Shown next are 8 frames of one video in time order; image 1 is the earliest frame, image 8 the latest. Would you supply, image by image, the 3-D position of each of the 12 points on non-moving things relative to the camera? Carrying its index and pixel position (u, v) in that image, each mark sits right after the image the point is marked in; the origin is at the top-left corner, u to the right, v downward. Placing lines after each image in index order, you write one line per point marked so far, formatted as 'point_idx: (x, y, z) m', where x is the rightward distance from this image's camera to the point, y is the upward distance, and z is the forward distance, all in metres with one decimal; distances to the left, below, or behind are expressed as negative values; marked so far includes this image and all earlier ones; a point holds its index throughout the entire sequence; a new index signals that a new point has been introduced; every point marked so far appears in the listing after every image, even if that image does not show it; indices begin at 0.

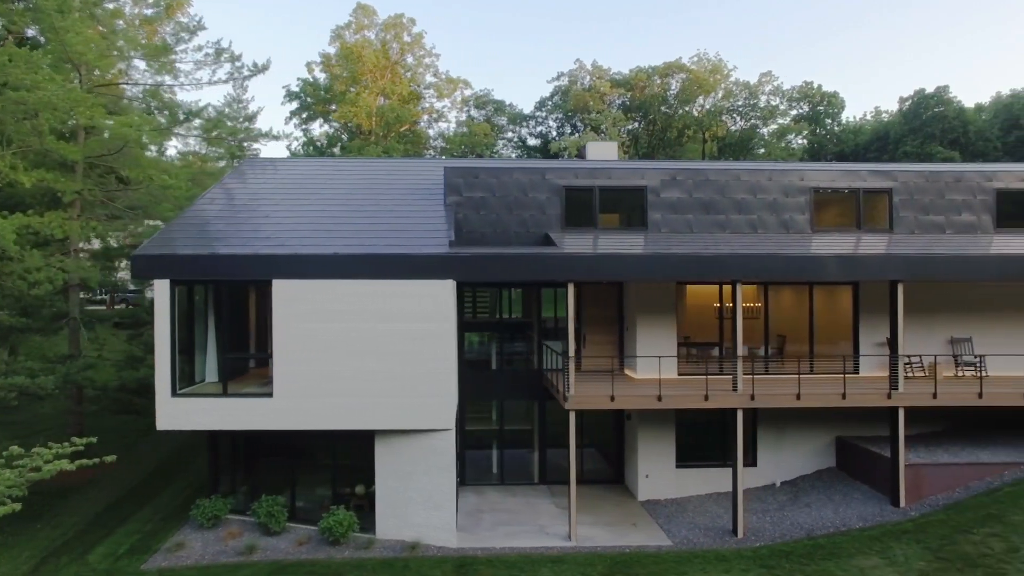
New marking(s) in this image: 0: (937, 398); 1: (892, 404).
0: (+5.6, -1.4, +11.8) m
1: (+5.0, -1.5, +11.7) m
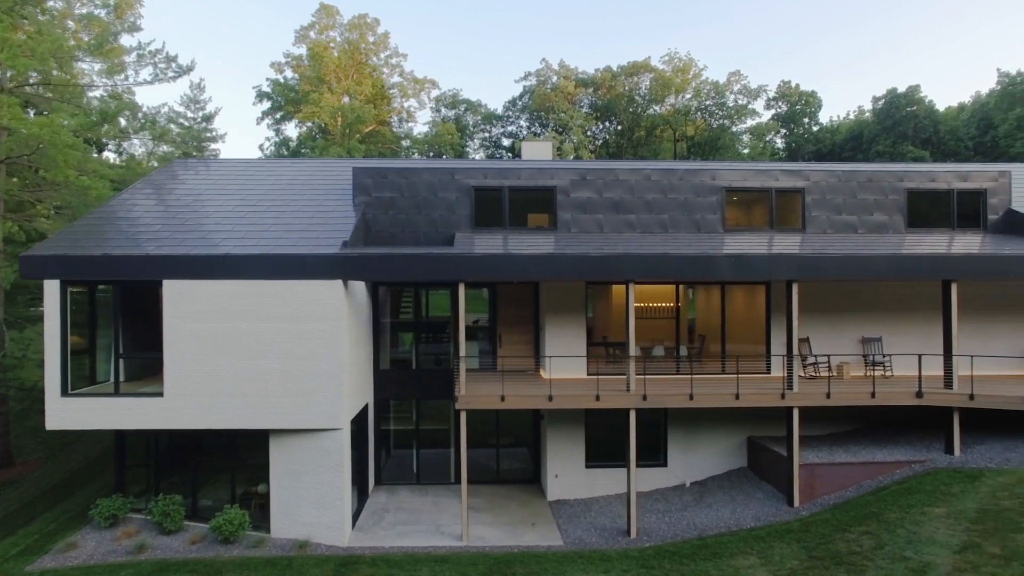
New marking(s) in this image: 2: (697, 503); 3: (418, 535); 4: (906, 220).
0: (+4.2, -1.4, +11.8) m
1: (+3.6, -1.5, +11.8) m
2: (+2.7, -3.1, +13.0) m
3: (-1.3, -3.3, +12.1) m
4: (+6.3, +1.1, +14.4) m
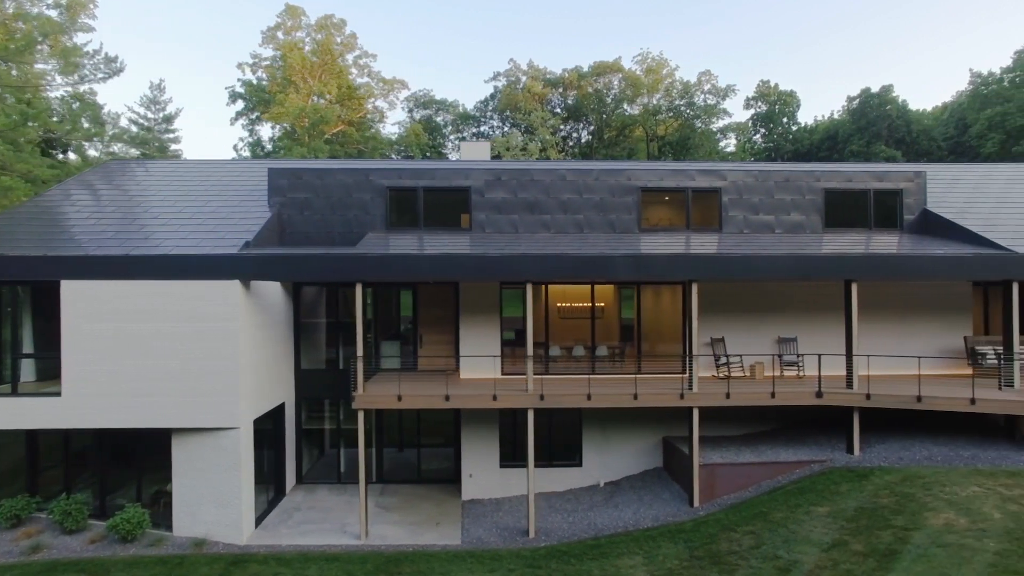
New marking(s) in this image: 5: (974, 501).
0: (+2.9, -1.4, +11.8) m
1: (+2.3, -1.5, +11.8) m
2: (+1.3, -3.1, +13.0) m
3: (-2.6, -3.3, +12.1) m
4: (+5.0, +1.1, +14.4) m
5: (+4.9, -2.3, +9.6) m
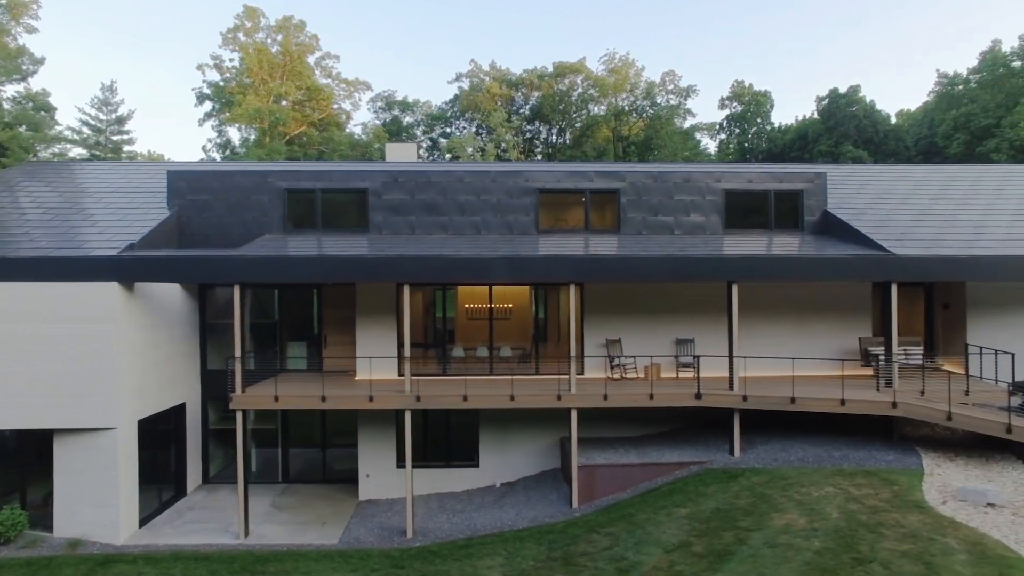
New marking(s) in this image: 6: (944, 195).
0: (+1.2, -1.5, +11.9) m
1: (+0.6, -1.5, +11.8) m
2: (-0.3, -3.1, +13.1) m
3: (-4.2, -3.3, +12.2) m
4: (+3.4, +1.1, +14.4) m
5: (+3.3, -2.3, +9.7) m
6: (+7.3, +1.6, +15.3) m
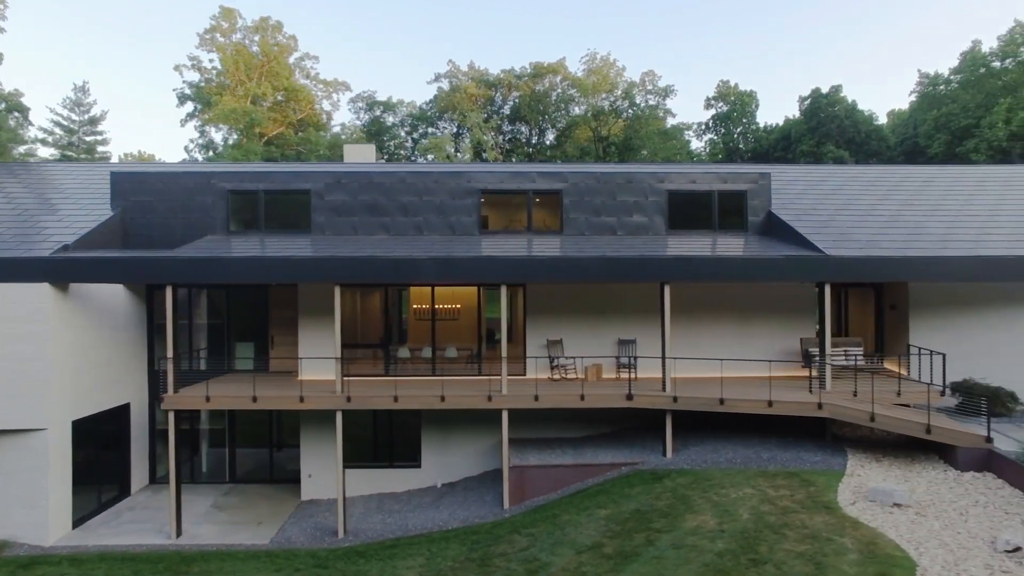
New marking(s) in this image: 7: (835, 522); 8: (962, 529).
0: (+0.3, -1.5, +11.9) m
1: (-0.3, -1.6, +11.9) m
2: (-1.2, -3.1, +13.1) m
3: (-5.1, -3.3, +12.2) m
4: (+2.5, +1.1, +14.4) m
5: (+2.4, -2.3, +9.7) m
6: (+6.4, +1.6, +15.3) m
7: (+3.1, -2.3, +8.7) m
8: (+4.2, -2.2, +8.4) m
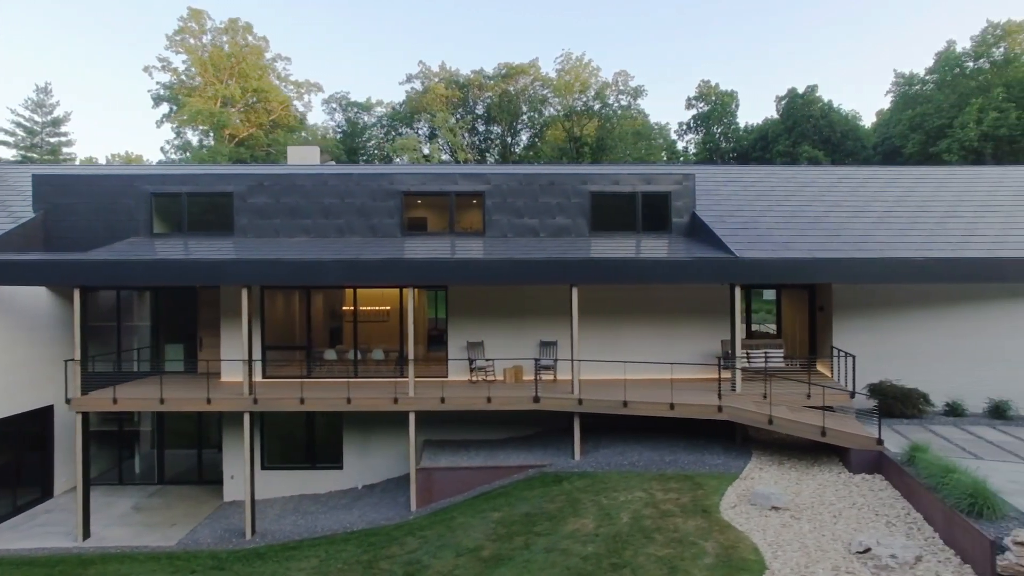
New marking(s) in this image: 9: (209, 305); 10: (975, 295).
0: (-0.9, -1.5, +11.9) m
1: (-1.5, -1.6, +11.9) m
2: (-2.4, -3.2, +13.1) m
3: (-6.3, -3.4, +12.3) m
4: (+1.3, +1.0, +14.5) m
5: (+1.2, -2.3, +9.7) m
6: (+5.2, +1.5, +15.3) m
7: (+1.9, -2.3, +8.7) m
8: (+3.0, -2.3, +8.4) m
9: (-5.2, -0.3, +15.5) m
10: (+6.8, -0.1, +13.3) m
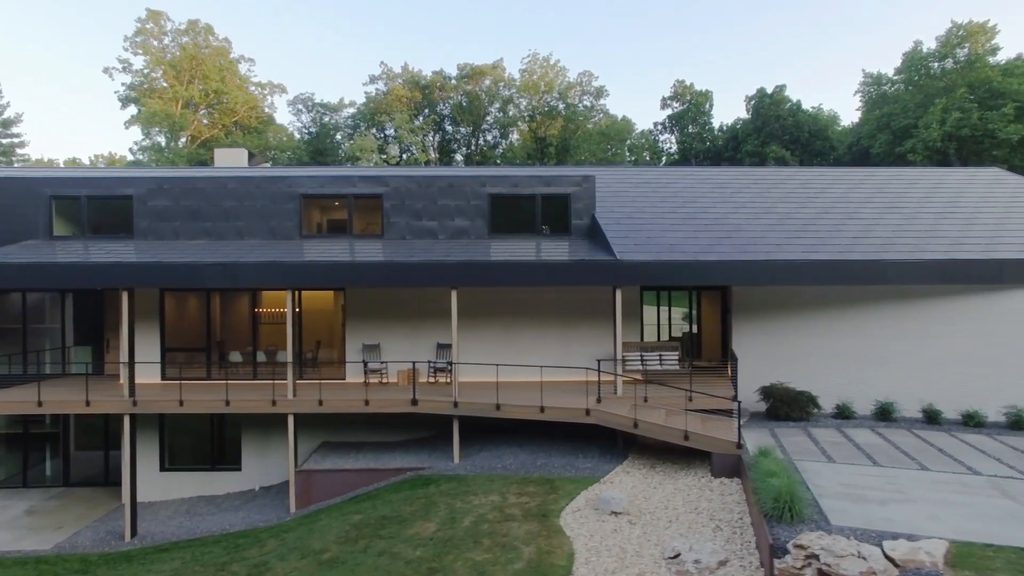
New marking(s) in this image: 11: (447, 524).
0: (-2.5, -1.5, +11.9) m
1: (-3.1, -1.6, +11.9) m
2: (-4.0, -3.2, +13.1) m
3: (-8.0, -3.4, +12.3) m
4: (-0.4, +1.0, +14.5) m
5: (-0.5, -2.4, +9.7) m
6: (+3.6, +1.5, +15.3) m
7: (+0.3, -2.3, +8.8) m
8: (+1.3, -2.3, +8.4) m
9: (-6.8, -0.3, +15.5) m
10: (+5.2, -0.1, +13.3) m
11: (-0.6, -2.4, +9.3) m
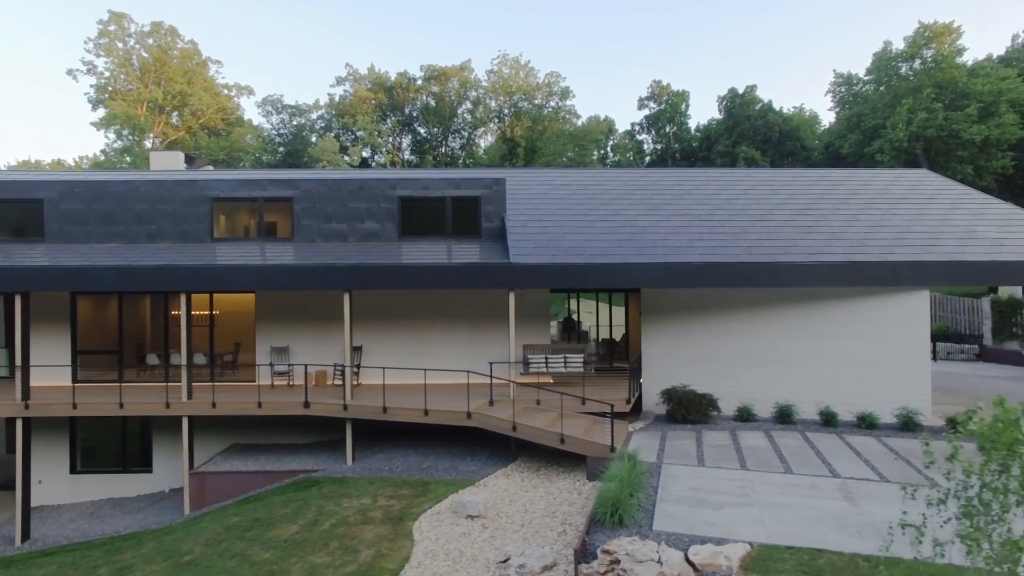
0: (-3.9, -1.6, +11.9) m
1: (-4.5, -1.7, +11.9) m
2: (-5.4, -3.3, +13.2) m
3: (-9.4, -3.5, +12.3) m
4: (-1.8, +1.0, +14.5) m
5: (-1.9, -2.4, +9.7) m
6: (+2.2, +1.5, +15.3) m
7: (-1.2, -2.4, +8.8) m
8: (-0.1, -2.3, +8.4) m
9: (-8.2, -0.4, +15.5) m
10: (+3.8, -0.2, +13.3) m
11: (-2.1, -2.5, +9.3) m
